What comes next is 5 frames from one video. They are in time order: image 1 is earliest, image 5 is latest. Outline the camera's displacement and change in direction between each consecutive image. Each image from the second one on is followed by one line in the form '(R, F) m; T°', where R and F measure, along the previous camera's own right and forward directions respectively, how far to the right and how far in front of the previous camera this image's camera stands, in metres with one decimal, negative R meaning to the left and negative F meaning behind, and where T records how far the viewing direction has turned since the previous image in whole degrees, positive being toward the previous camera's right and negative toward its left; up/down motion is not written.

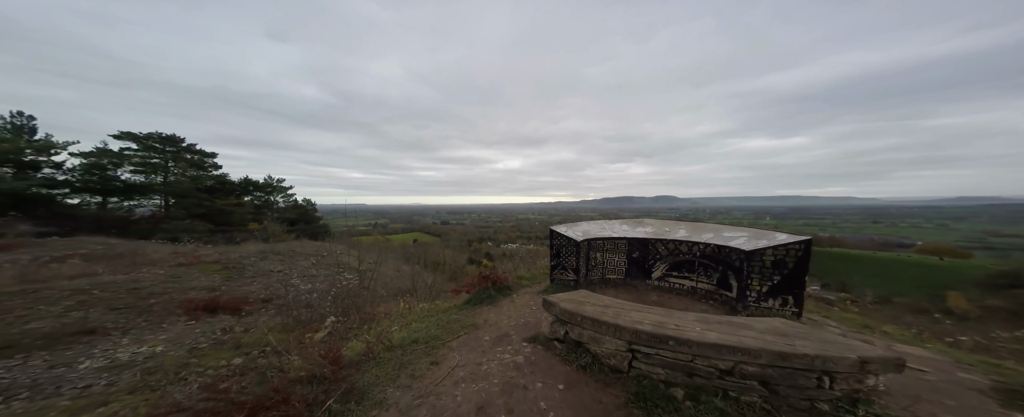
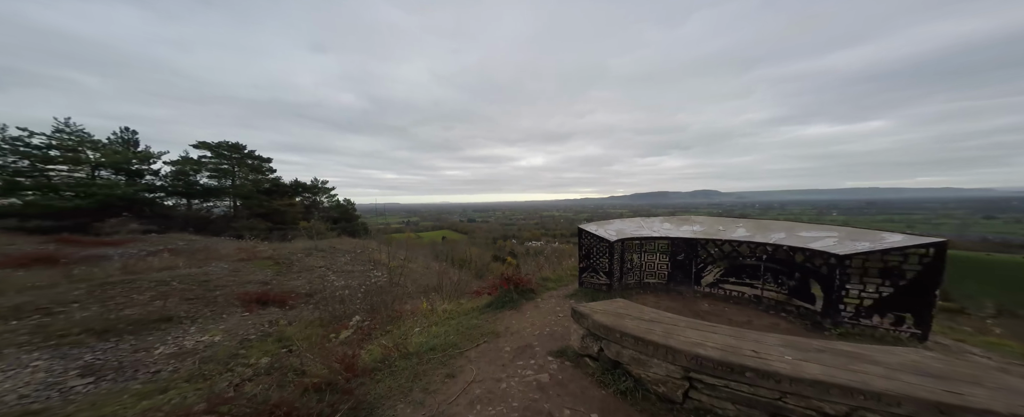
(0.0, +0.2) m; -6°
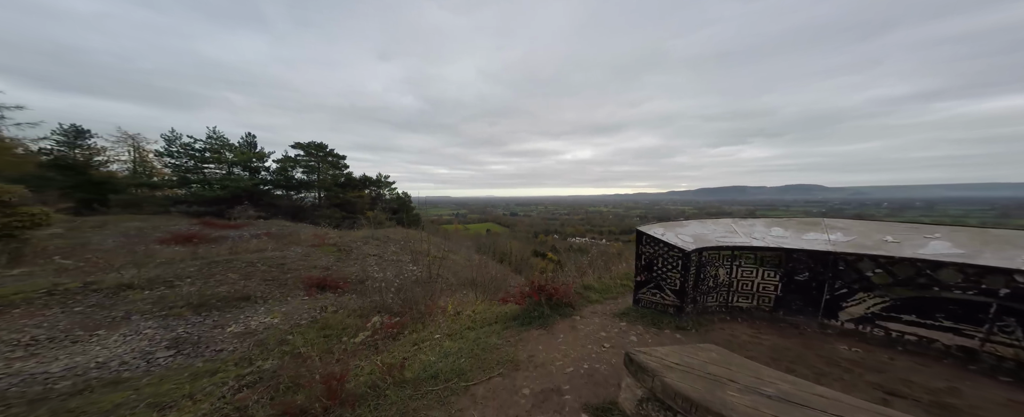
(+0.1, +0.5) m; -10°
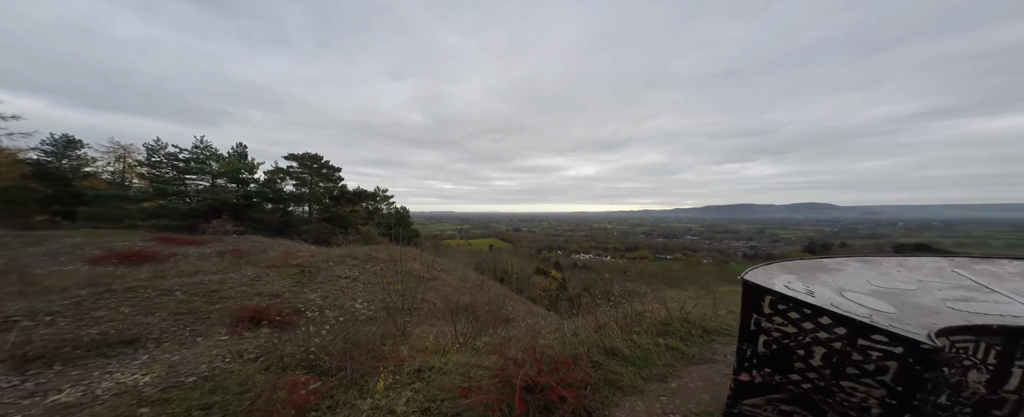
(+0.2, +1.2) m; -1°
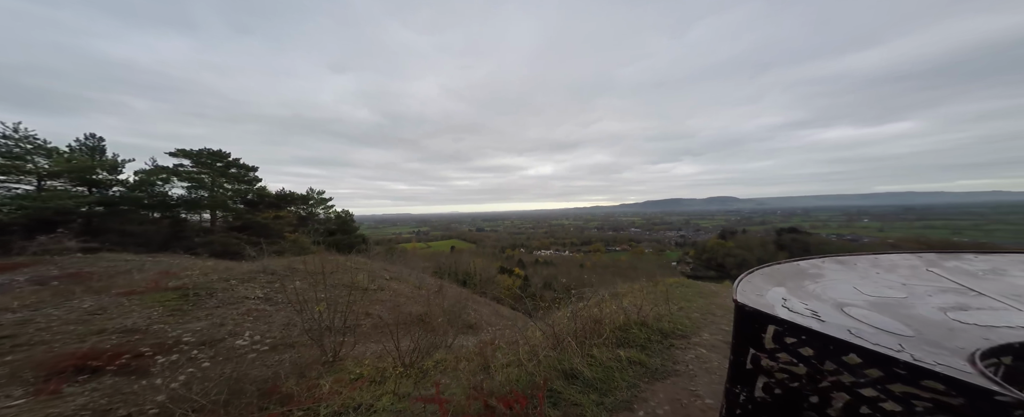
(+0.3, +0.7) m; +8°
